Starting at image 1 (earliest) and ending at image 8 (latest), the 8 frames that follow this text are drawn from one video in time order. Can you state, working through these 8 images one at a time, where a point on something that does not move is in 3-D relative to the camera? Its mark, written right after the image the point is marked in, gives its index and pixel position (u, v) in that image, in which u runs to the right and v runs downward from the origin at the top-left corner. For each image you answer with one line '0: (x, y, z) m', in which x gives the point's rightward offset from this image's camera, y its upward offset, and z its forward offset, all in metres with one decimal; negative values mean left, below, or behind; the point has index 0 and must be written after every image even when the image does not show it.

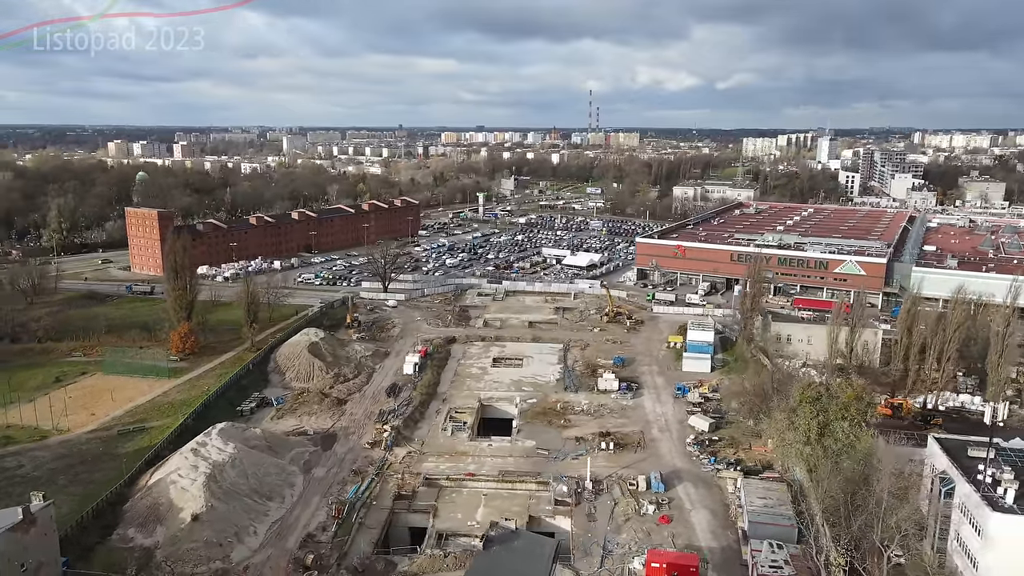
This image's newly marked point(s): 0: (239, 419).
0: (-6.0, -2.9, +16.2) m
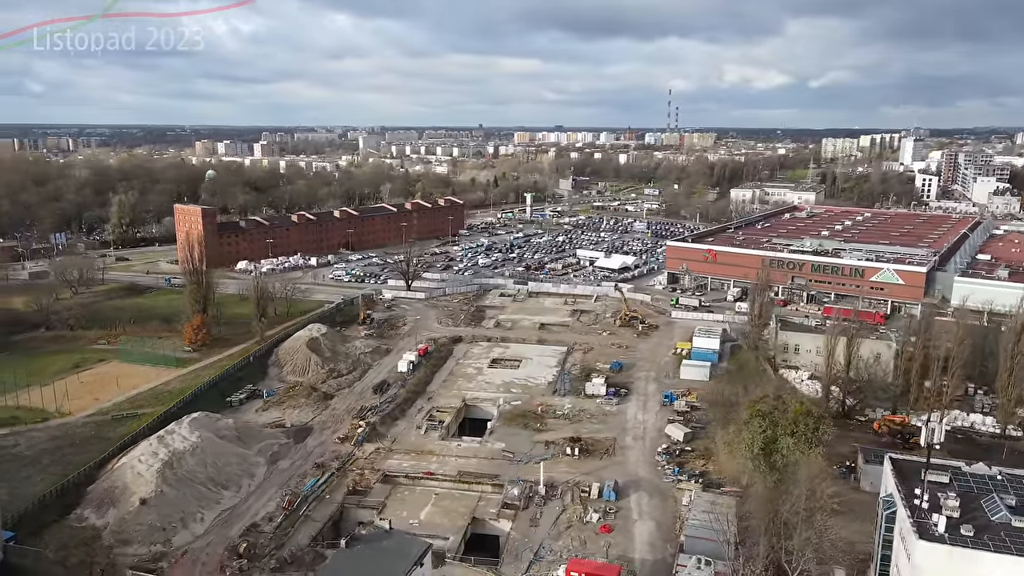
0: (-6.6, -2.8, +16.8) m
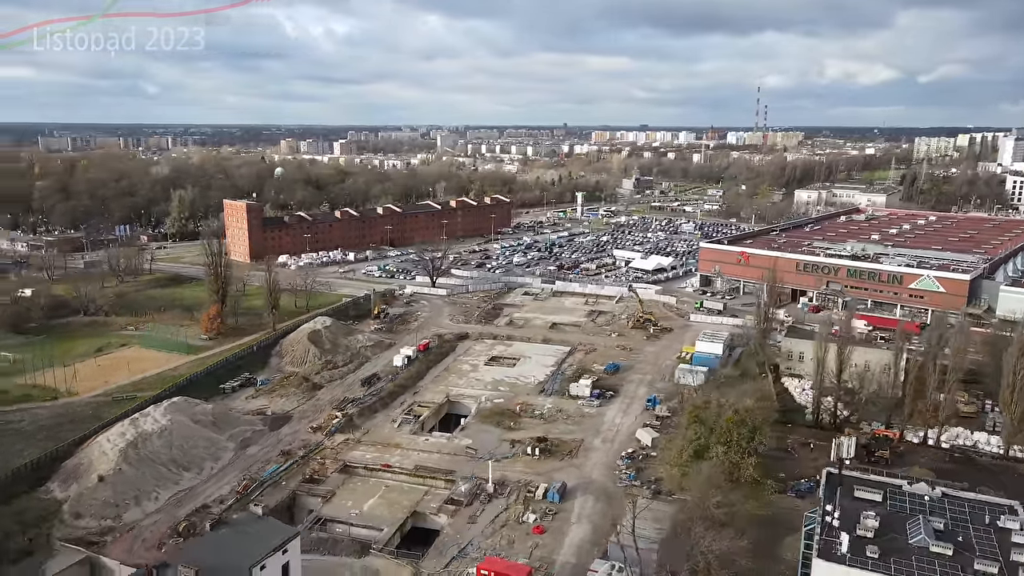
0: (-7.1, -2.6, +17.6) m
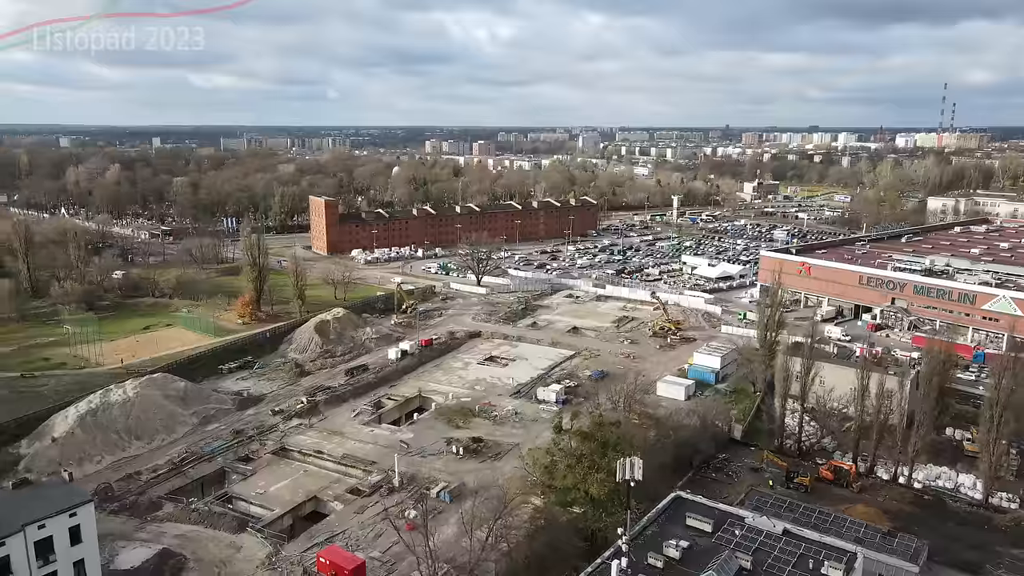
0: (-7.8, -2.3, +19.1) m
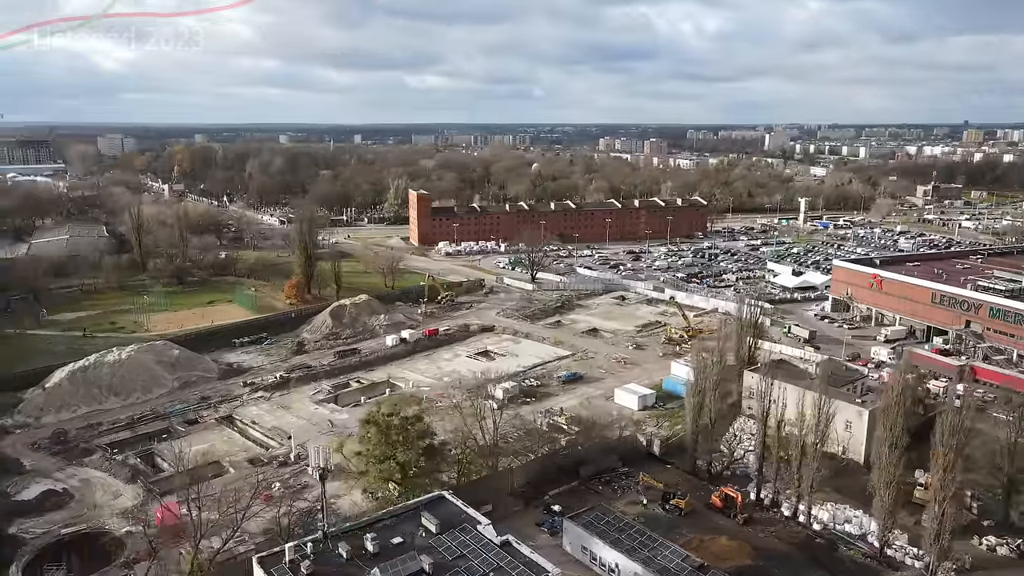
0: (-8.4, -1.7, +21.2) m
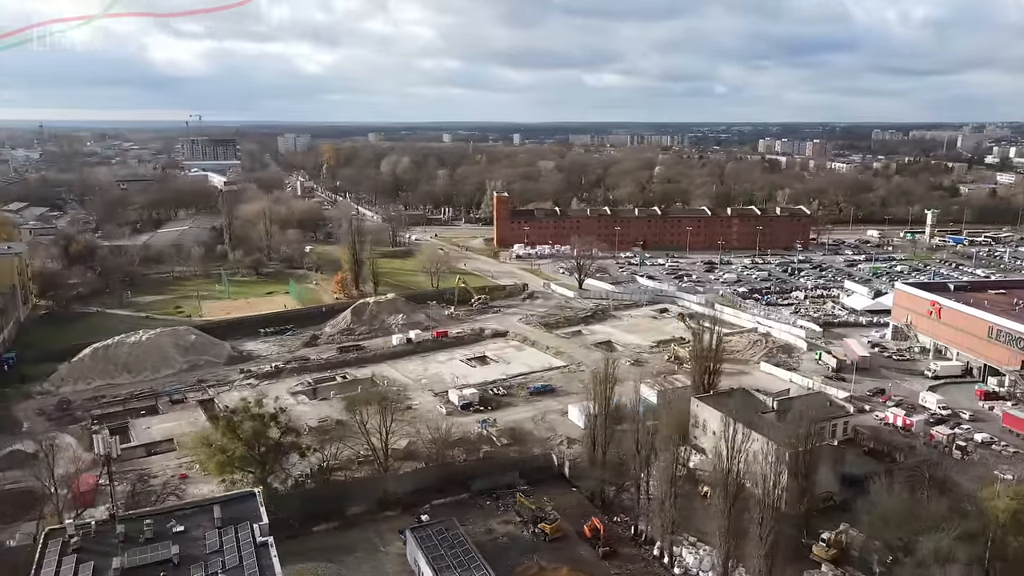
0: (-8.4, -1.5, +23.2) m
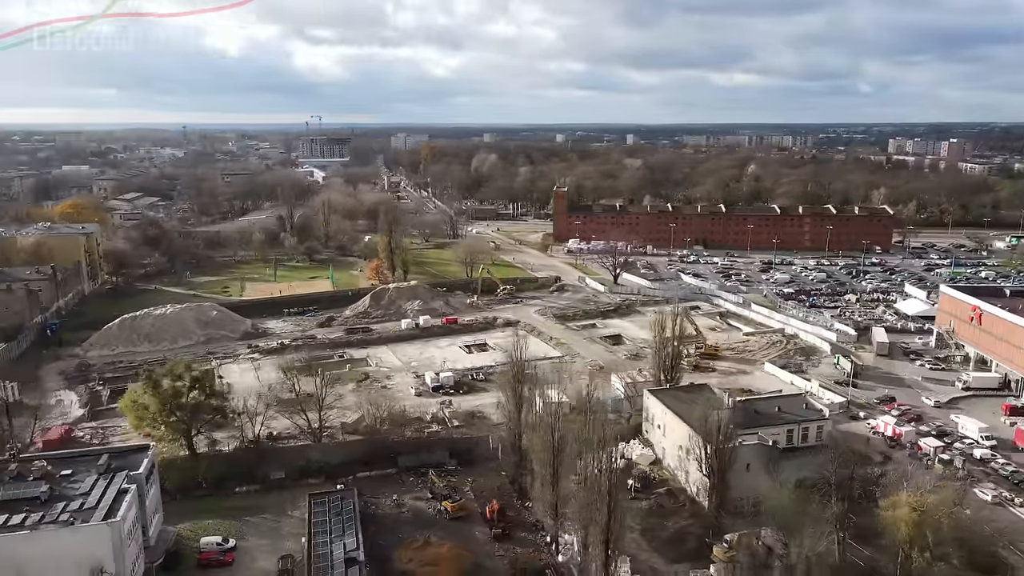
0: (-8.0, -0.9, +24.5) m
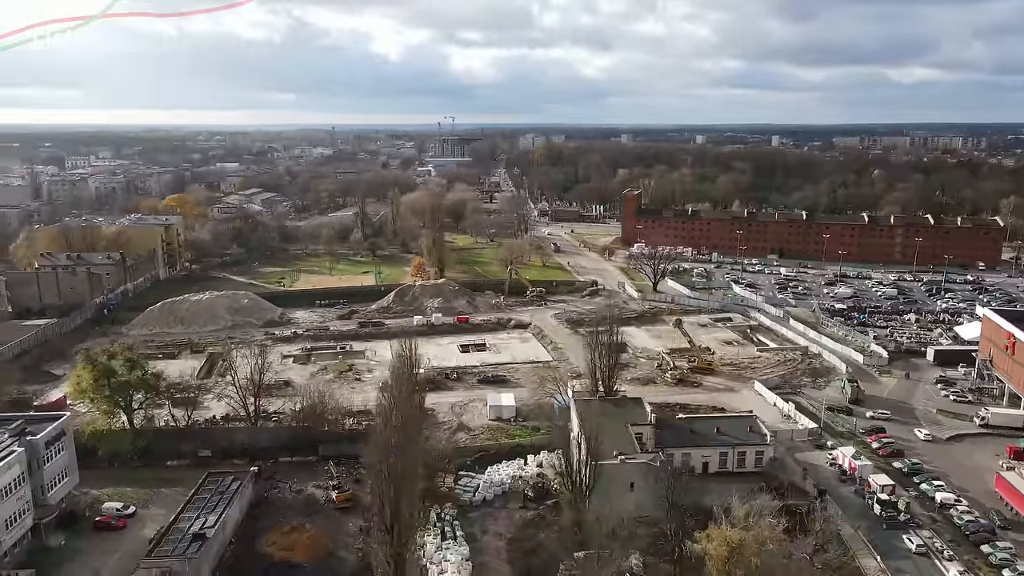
0: (-7.4, -0.6, +26.1) m
